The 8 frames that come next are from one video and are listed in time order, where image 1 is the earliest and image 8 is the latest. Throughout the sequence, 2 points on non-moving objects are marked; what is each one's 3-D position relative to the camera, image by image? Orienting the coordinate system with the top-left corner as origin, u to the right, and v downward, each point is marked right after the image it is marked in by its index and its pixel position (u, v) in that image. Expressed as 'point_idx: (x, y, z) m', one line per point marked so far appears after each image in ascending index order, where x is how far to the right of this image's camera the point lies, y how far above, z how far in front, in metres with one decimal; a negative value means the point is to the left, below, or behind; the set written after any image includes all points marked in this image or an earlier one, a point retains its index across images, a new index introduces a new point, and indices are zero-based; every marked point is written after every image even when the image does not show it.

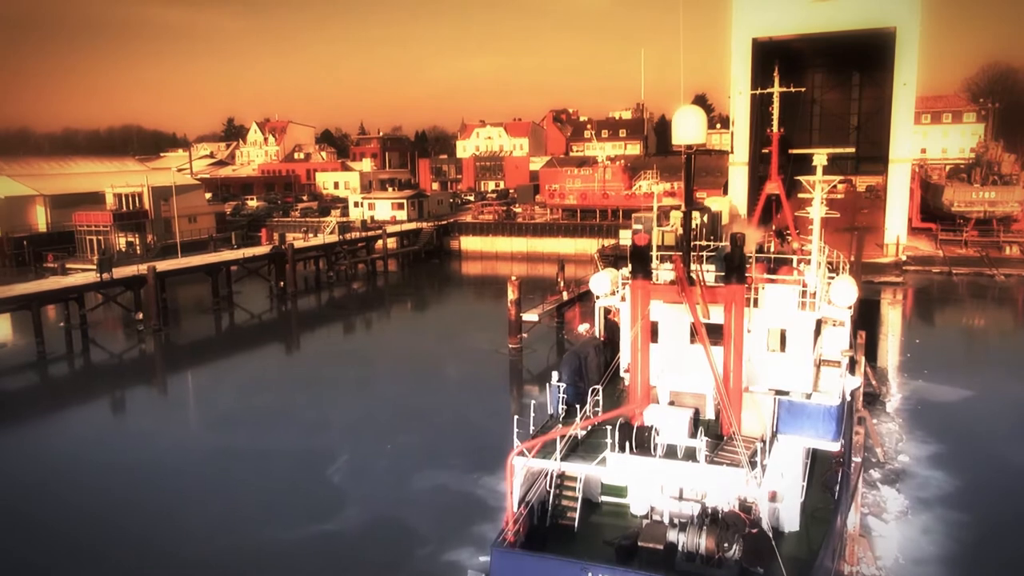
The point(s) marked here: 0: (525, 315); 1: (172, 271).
0: (+0.2, -0.5, +11.4) m
1: (-6.5, +0.3, +14.3) m
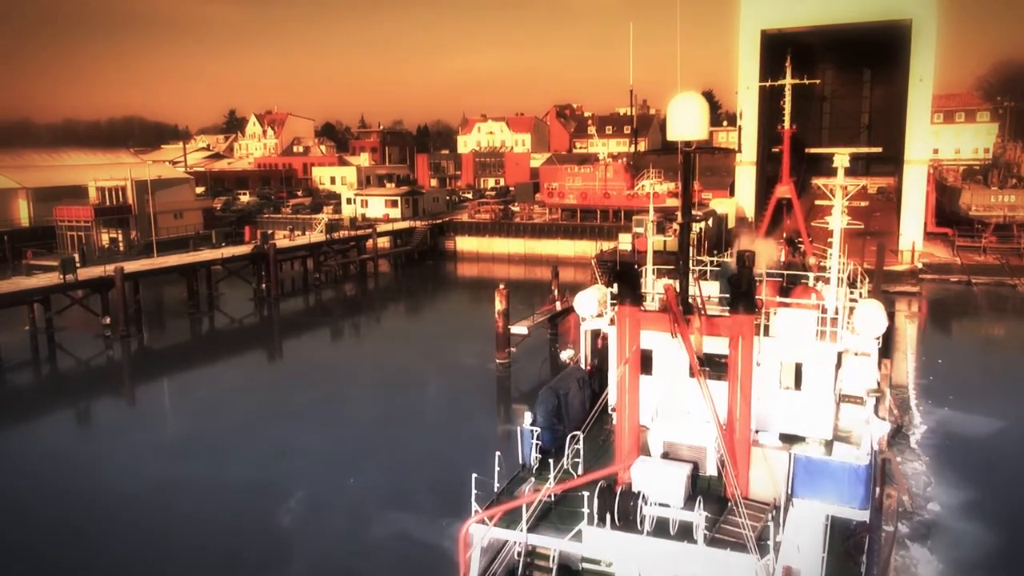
0: (0.0, -0.6, +10.5) m
1: (-6.6, +0.3, +13.5) m
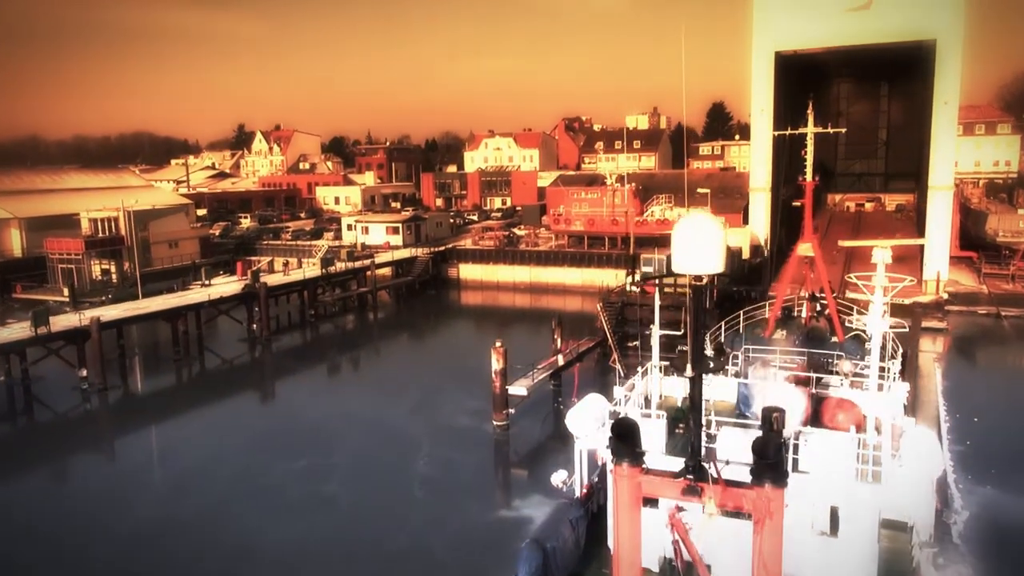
0: (0.0, -1.3, +9.8) m
1: (-6.6, -0.5, +12.8) m
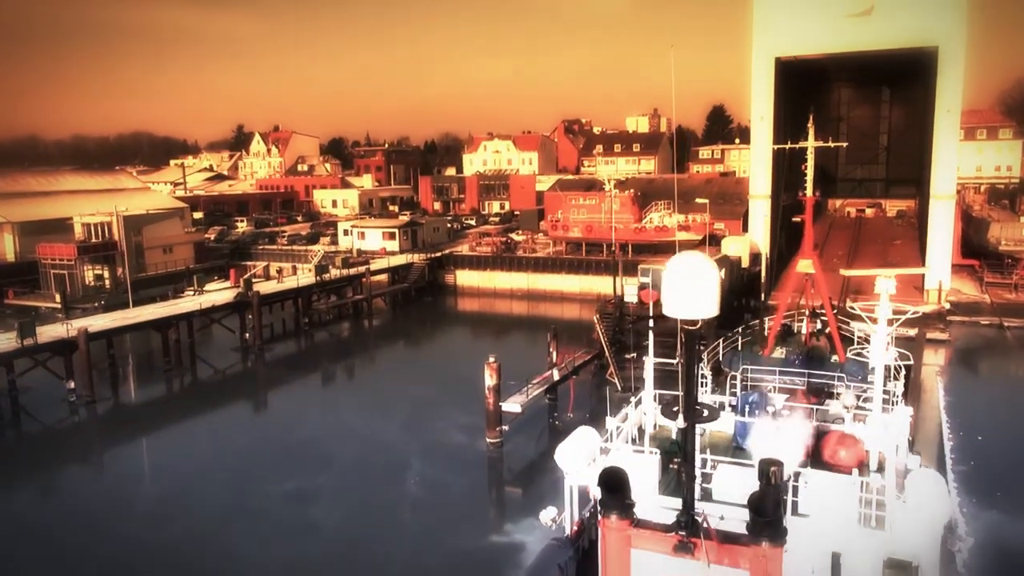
0: (-0.1, -1.5, +9.6) m
1: (-6.7, -0.7, +12.6) m
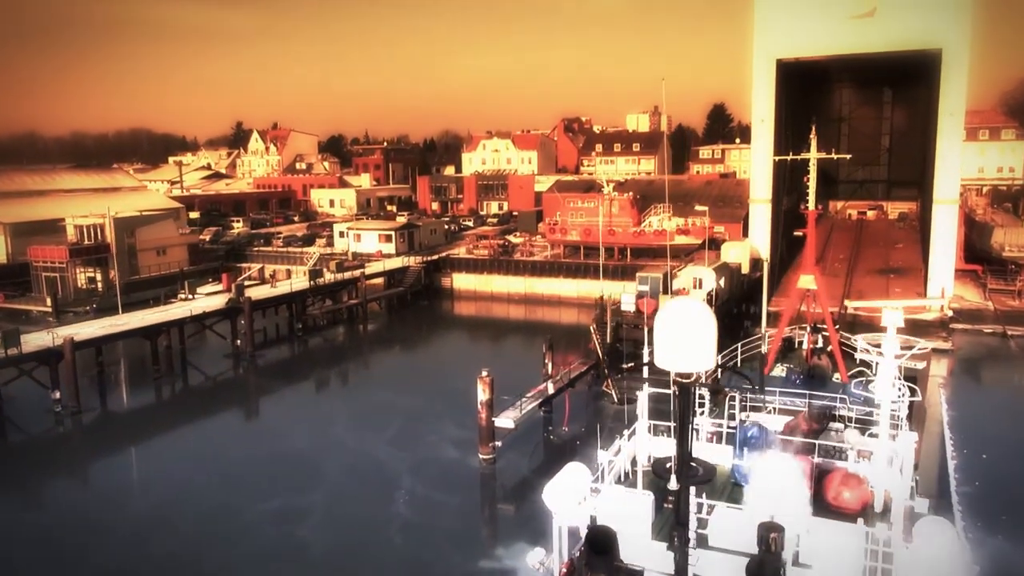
0: (-0.2, -1.6, +9.3) m
1: (-6.8, -0.8, +12.4) m
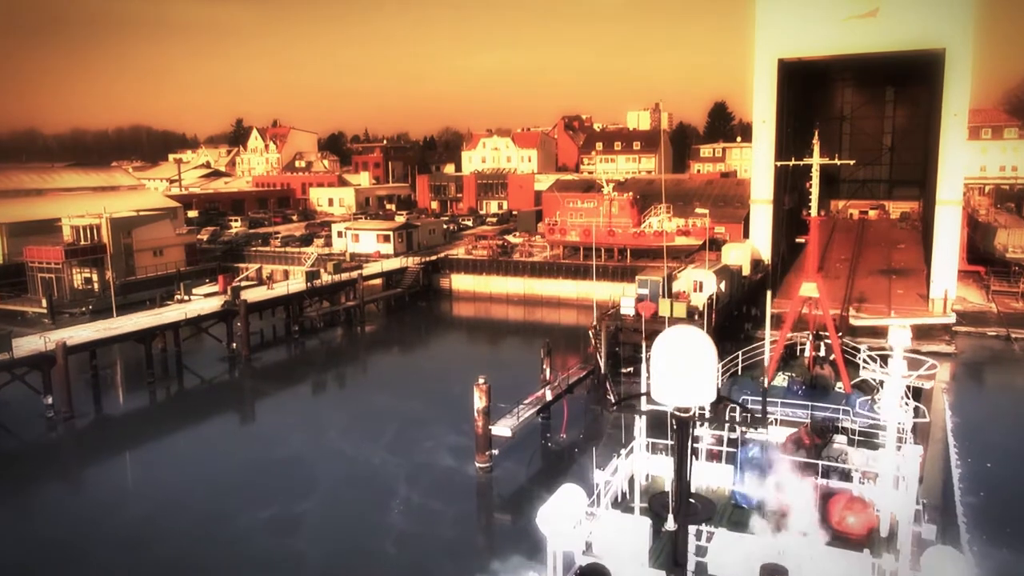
0: (-0.2, -1.7, +9.2) m
1: (-6.8, -0.8, +12.3) m
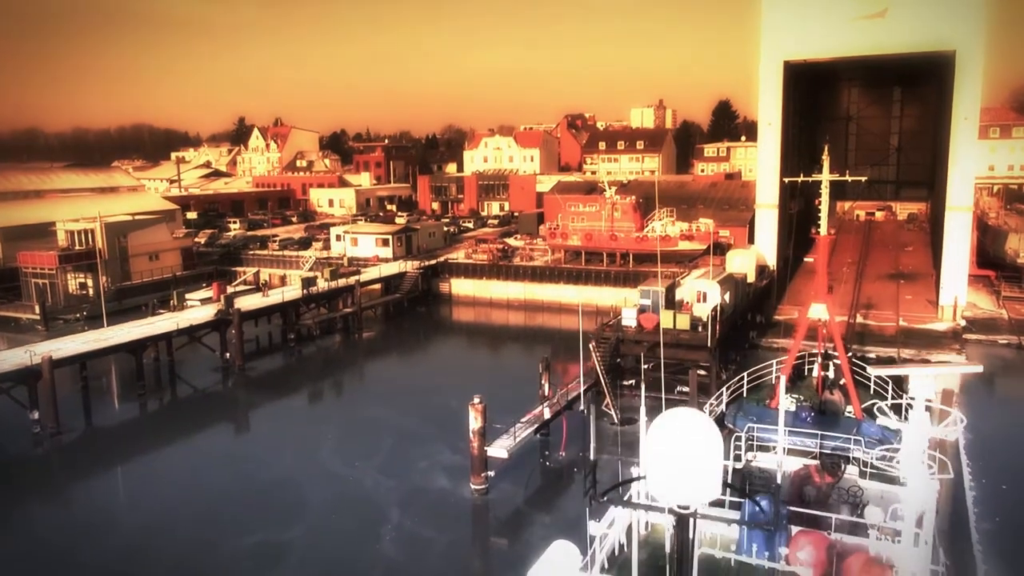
0: (-0.2, -1.9, +8.9) m
1: (-6.8, -1.0, +12.0) m
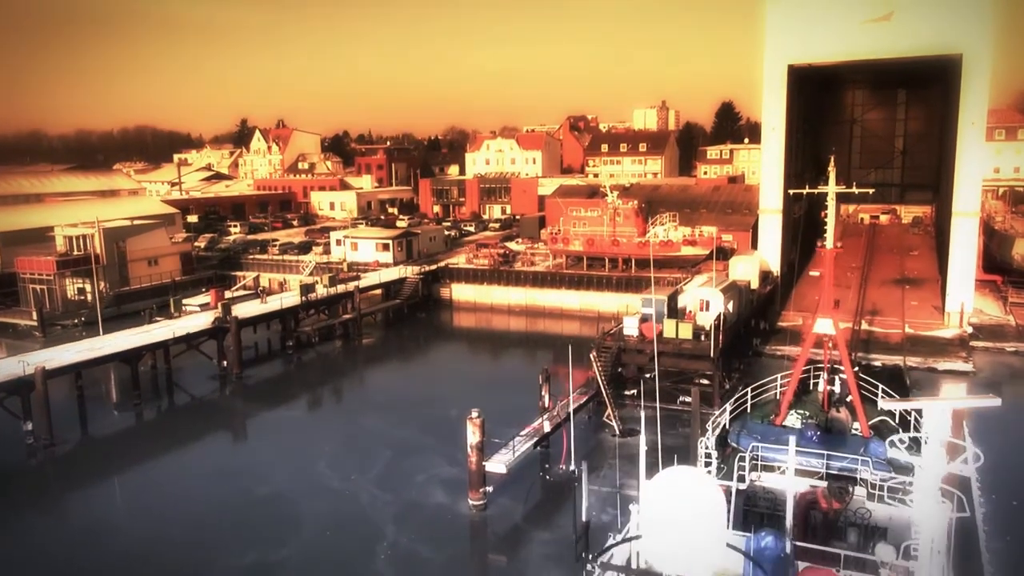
0: (-0.2, -2.0, +8.7) m
1: (-6.8, -1.1, +11.8) m
